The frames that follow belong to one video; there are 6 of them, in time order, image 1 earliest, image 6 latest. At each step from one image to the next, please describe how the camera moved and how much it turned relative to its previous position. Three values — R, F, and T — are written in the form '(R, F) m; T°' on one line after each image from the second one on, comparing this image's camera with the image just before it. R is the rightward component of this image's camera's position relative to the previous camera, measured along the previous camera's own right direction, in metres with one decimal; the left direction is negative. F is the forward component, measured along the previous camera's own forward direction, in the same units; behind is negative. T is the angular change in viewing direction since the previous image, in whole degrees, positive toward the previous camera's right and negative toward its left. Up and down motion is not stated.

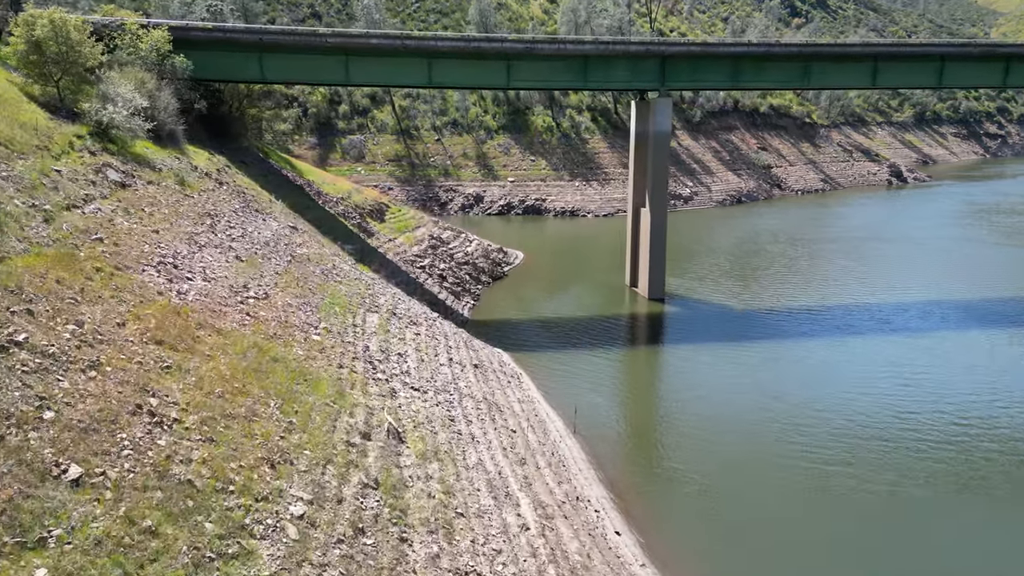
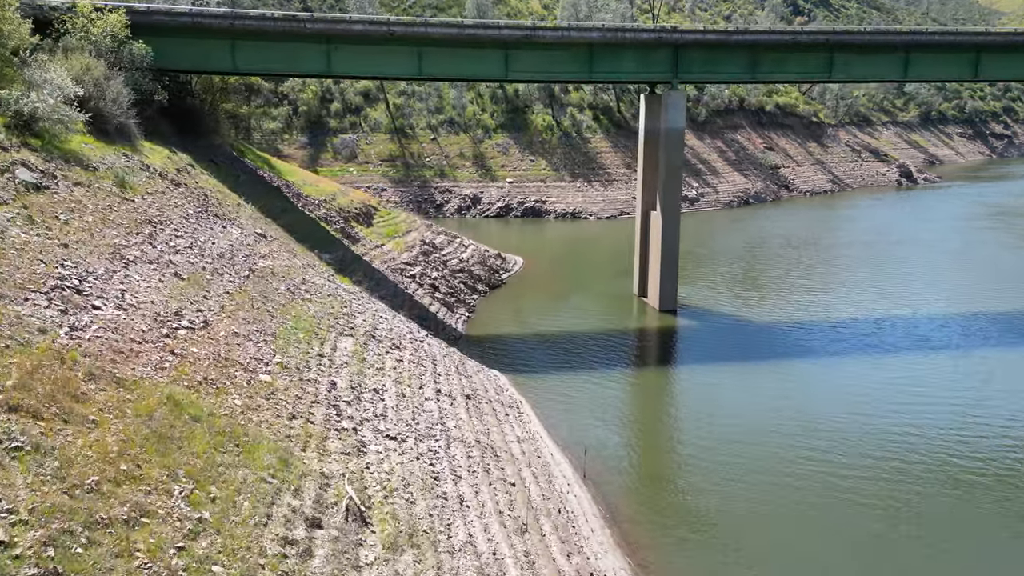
(0.0, +3.0) m; 0°
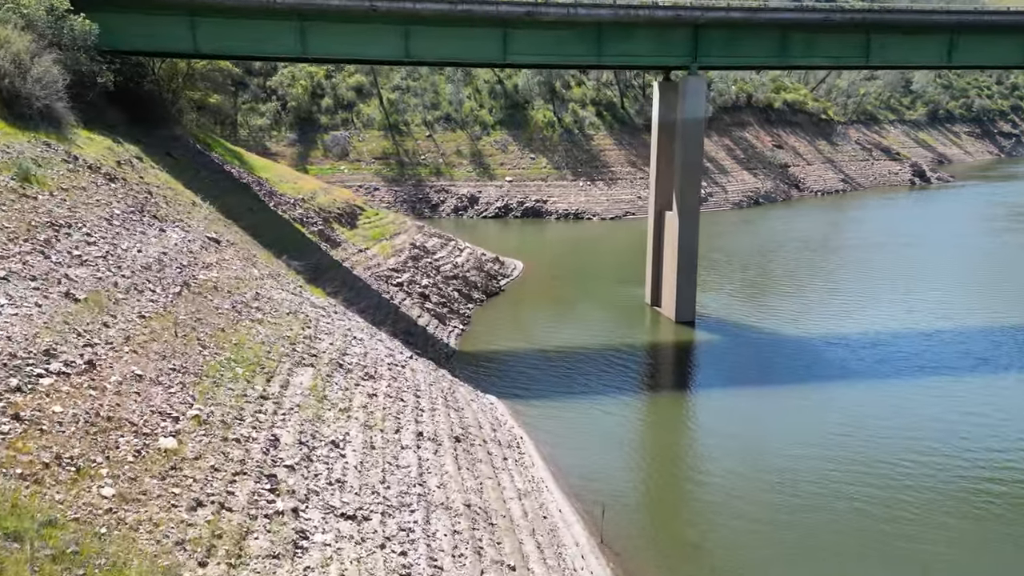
(0.0, +3.4) m; 0°
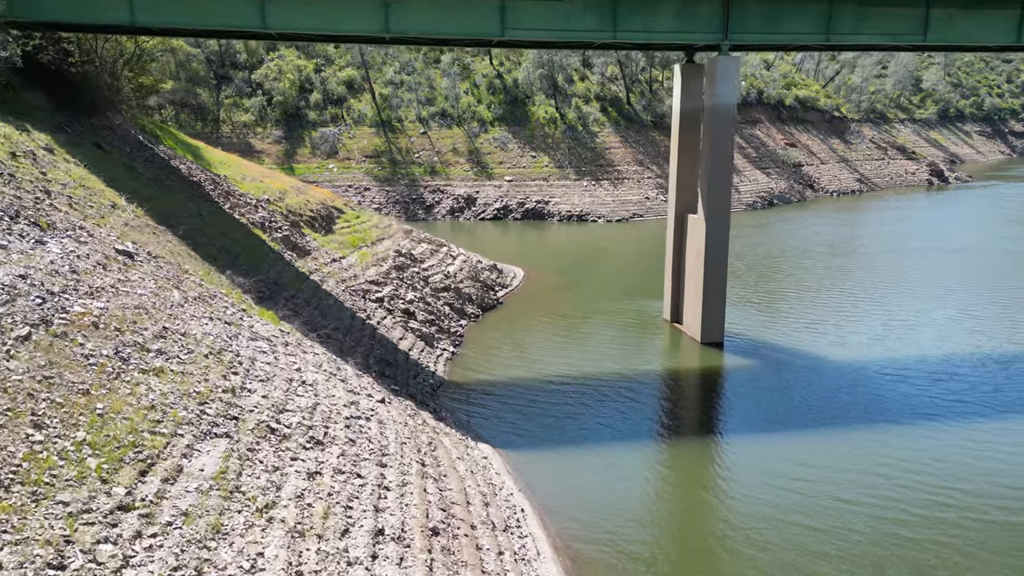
(0.0, +4.0) m; 0°
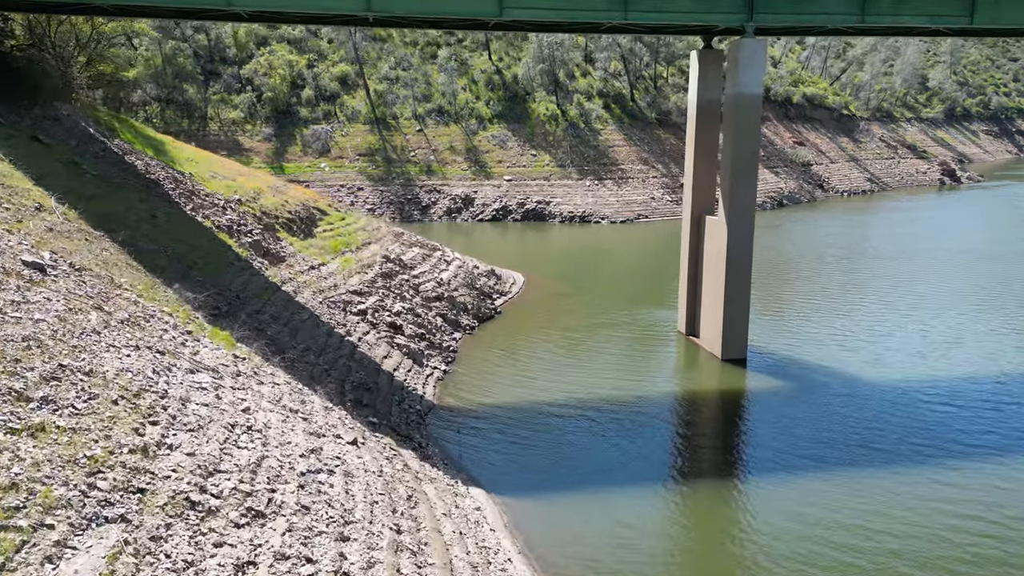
(0.0, +2.5) m; 0°
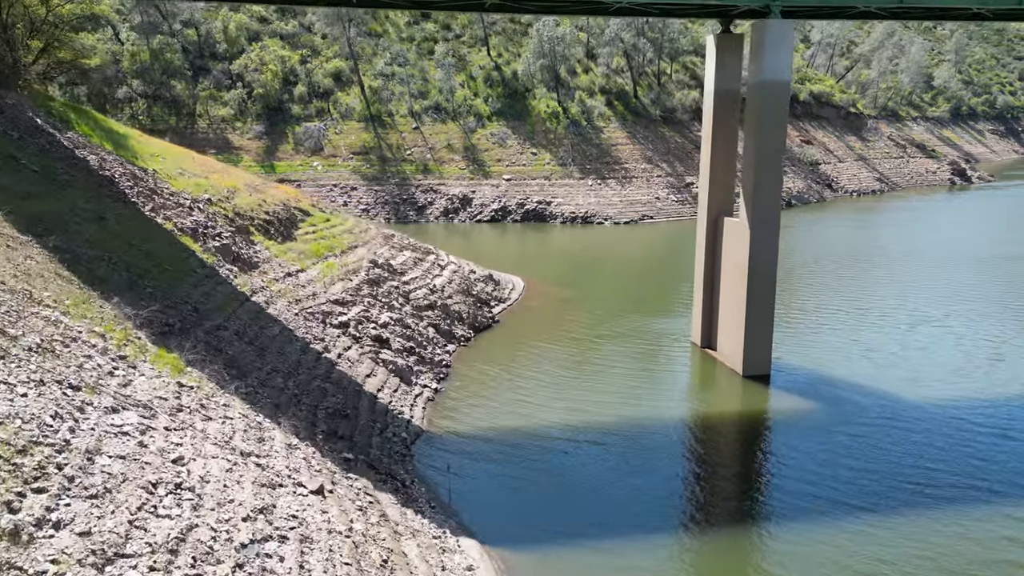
(0.0, +2.1) m; 0°
